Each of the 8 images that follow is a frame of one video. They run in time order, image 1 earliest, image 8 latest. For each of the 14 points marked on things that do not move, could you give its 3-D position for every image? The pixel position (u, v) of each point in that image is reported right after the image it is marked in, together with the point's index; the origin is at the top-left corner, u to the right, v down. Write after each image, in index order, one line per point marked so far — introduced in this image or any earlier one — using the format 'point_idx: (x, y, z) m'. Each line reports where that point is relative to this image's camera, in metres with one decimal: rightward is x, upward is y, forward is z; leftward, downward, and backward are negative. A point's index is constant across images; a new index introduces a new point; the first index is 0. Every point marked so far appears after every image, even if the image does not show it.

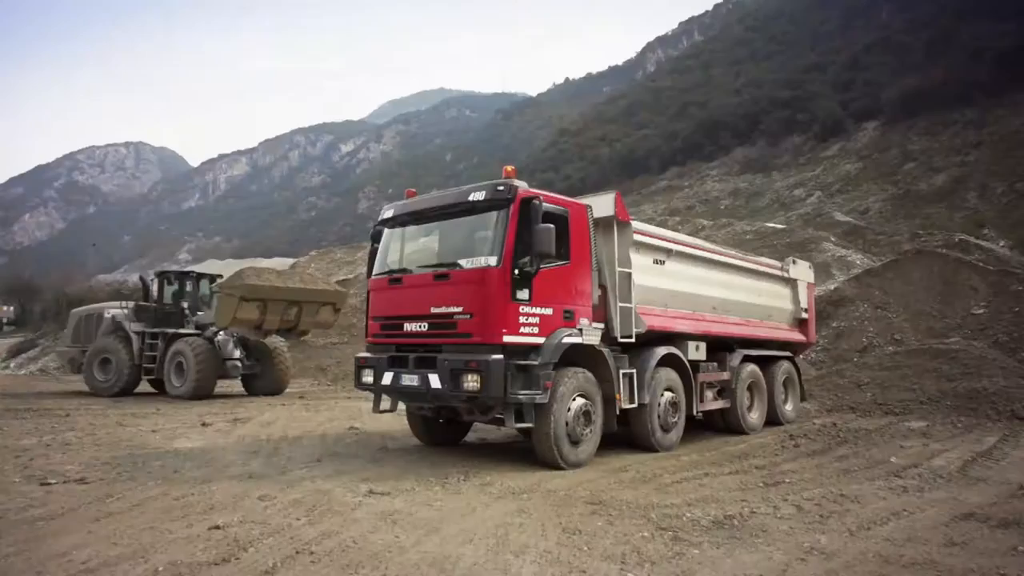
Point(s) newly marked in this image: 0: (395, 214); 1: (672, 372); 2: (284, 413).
0: (-1.0, +0.6, +5.7) m
1: (+1.5, -0.8, +6.3) m
2: (-2.8, -1.6, +8.9) m
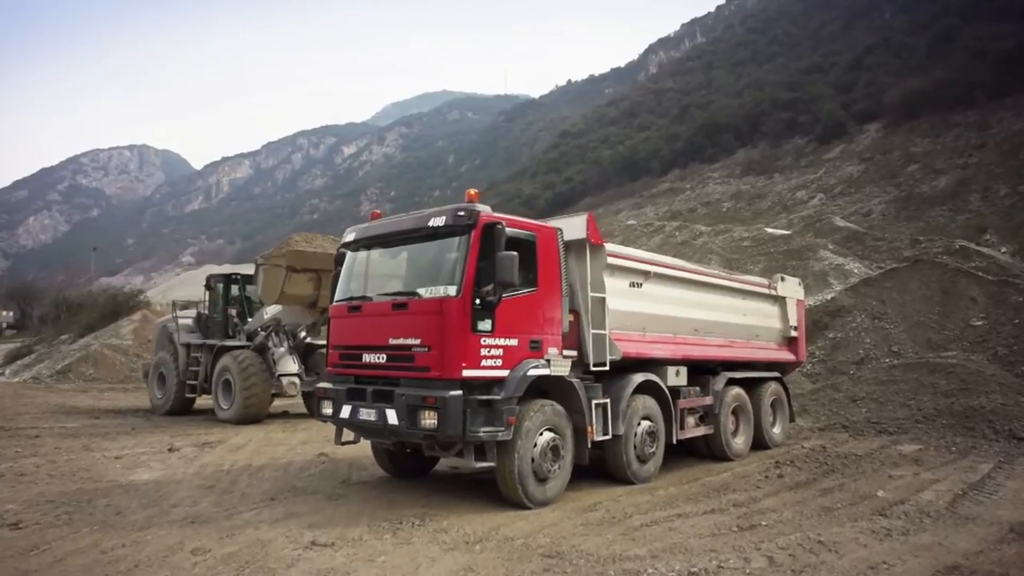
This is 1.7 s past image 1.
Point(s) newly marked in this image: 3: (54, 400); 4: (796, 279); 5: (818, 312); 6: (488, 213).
0: (-1.2, +0.4, +5.4) m
1: (+1.2, -1.0, +6.0) m
2: (-3.0, -1.8, +8.6) m
3: (-11.7, -2.8, +17.8) m
4: (+3.4, +0.1, +8.4) m
5: (+6.8, -0.5, +15.7) m
6: (-0.2, +0.5, +4.9) m
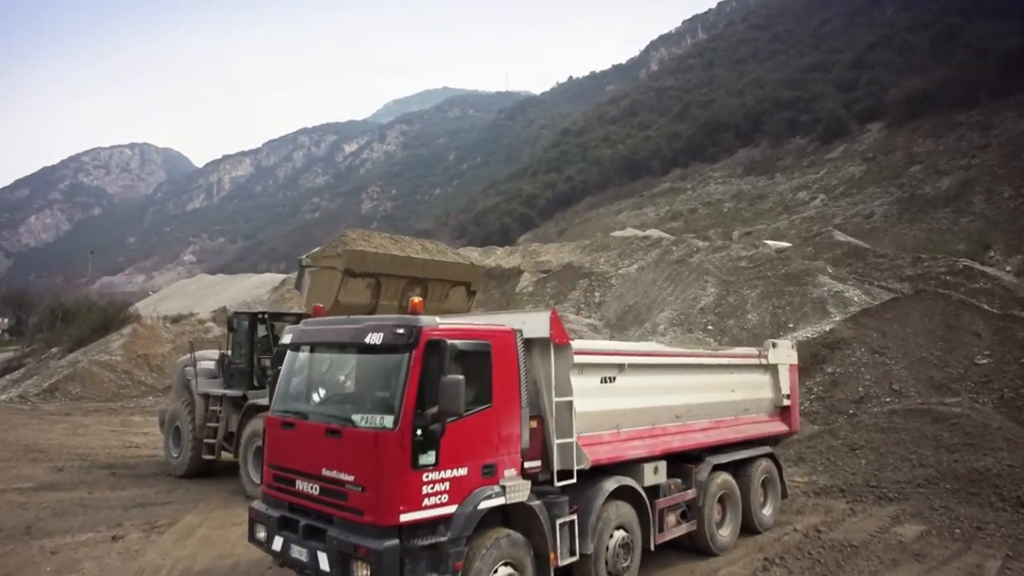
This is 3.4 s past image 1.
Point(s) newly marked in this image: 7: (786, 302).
0: (-1.5, -0.4, +4.9) m
1: (+0.9, -1.7, +5.5) m
2: (-3.3, -2.6, +8.1) m
3: (-11.9, -3.6, +17.3) m
4: (+3.1, -0.6, +7.9) m
5: (+6.5, -1.2, +15.1) m
6: (-0.5, -0.2, +4.3) m
7: (+6.9, -0.4, +17.6) m
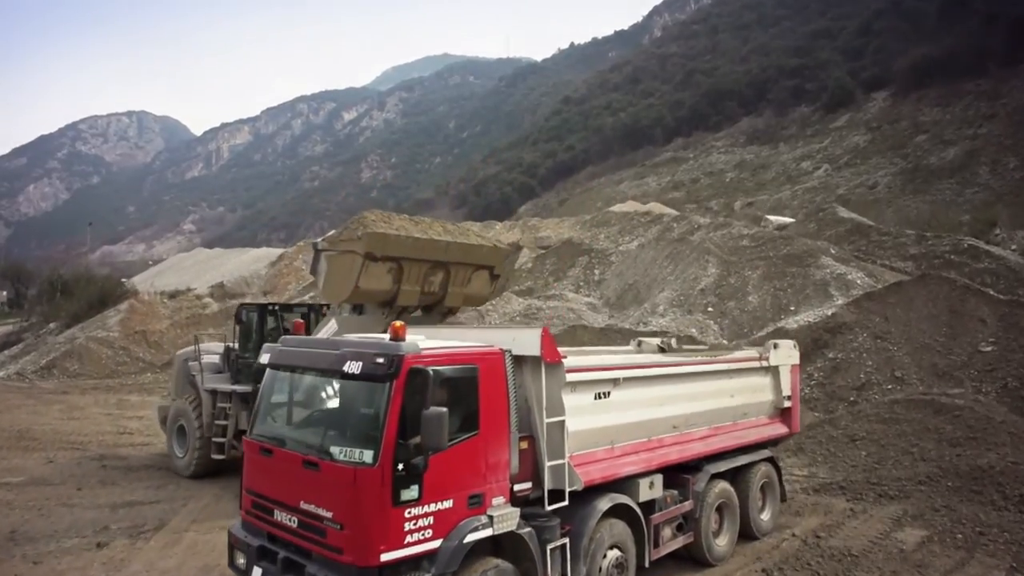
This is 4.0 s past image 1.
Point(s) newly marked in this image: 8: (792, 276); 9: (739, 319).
0: (-1.6, -0.5, +4.7) m
1: (+0.8, -1.8, +5.3) m
2: (-3.4, -2.5, +8.0) m
3: (-12.0, -3.1, +17.2) m
4: (+3.0, -0.6, +7.6) m
5: (+6.5, -0.9, +14.9) m
6: (-0.6, -0.4, +4.1) m
7: (+6.8, +0.1, +17.4) m
8: (+7.0, +0.3, +17.6) m
9: (+5.5, -0.8, +17.1) m
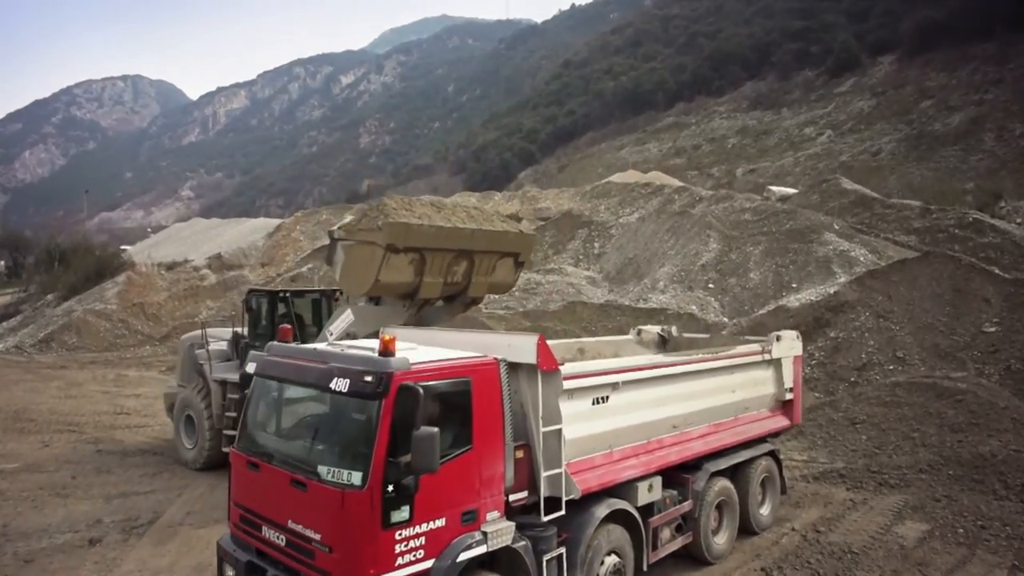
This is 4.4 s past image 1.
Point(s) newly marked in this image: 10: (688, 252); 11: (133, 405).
0: (-1.6, -0.5, +4.5) m
1: (+0.8, -1.8, +5.2) m
2: (-3.4, -2.4, +7.9) m
3: (-12.0, -2.6, +17.2) m
4: (+3.0, -0.5, +7.5) m
5: (+6.4, -0.4, +14.7) m
6: (-0.6, -0.4, +3.9) m
7: (+6.8, +0.7, +17.1) m
8: (+7.0, +0.9, +17.4) m
9: (+5.5, -0.2, +16.9) m
10: (+5.0, +1.0, +19.8) m
11: (-8.0, -2.5, +14.7) m
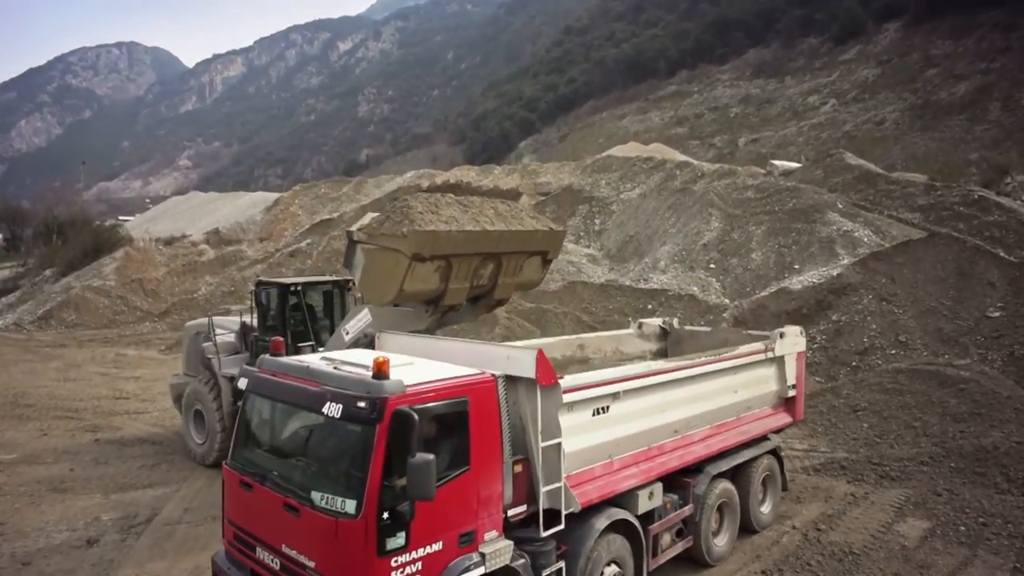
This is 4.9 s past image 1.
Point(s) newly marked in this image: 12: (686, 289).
0: (-1.6, -0.6, +4.4) m
1: (+0.8, -1.9, +5.2) m
2: (-3.4, -2.3, +7.9) m
3: (-12.0, -2.1, +17.1) m
4: (+3.0, -0.4, +7.3) m
5: (+6.4, 0.0, +14.6) m
6: (-0.6, -0.6, +3.8) m
7: (+6.8, +1.1, +17.0) m
8: (+7.0, +1.4, +17.2) m
9: (+5.5, +0.2, +16.8) m
10: (+5.0, +1.6, +19.6) m
11: (-8.0, -2.1, +14.7) m
12: (+4.1, 0.0, +16.6) m
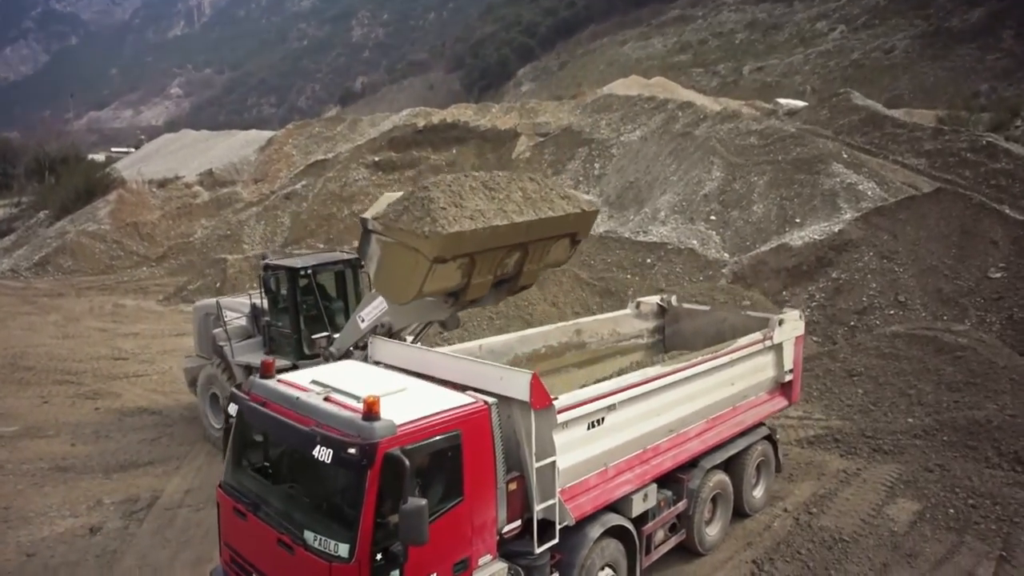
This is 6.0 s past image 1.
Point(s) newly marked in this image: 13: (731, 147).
0: (-1.7, -0.8, +4.3) m
1: (+0.8, -1.9, +5.2) m
2: (-3.5, -2.2, +8.0) m
3: (-12.1, -1.0, +17.2) m
4: (+2.9, -0.3, +7.3) m
5: (+6.4, +0.8, +14.4) m
6: (-0.6, -0.8, +3.7) m
7: (+6.7, +2.3, +16.7) m
8: (+6.9, +2.5, +16.9) m
9: (+5.4, +1.4, +16.6) m
10: (+4.9, +3.0, +19.2) m
11: (-8.0, -1.3, +14.7) m
12: (+4.1, +1.1, +16.4) m
13: (+6.1, +4.0, +19.7) m
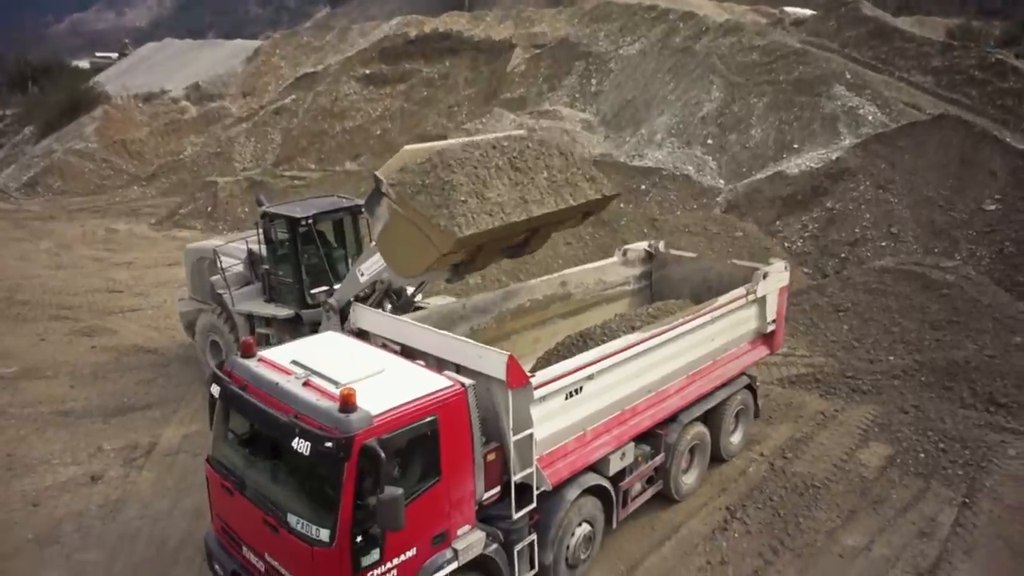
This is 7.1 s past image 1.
0: (-1.8, -0.7, +4.4) m
1: (+0.6, -1.7, +5.5) m
2: (-3.6, -1.6, +8.2) m
3: (-12.2, +0.7, +17.2) m
4: (+2.8, +0.2, +7.3) m
5: (+6.2, +2.3, +14.2) m
6: (-0.8, -0.7, +3.8) m
7: (+6.6, +4.0, +16.3) m
8: (+6.7, +4.3, +16.4) m
9: (+5.2, +3.1, +16.3) m
10: (+4.7, +5.0, +18.7) m
11: (-8.2, +0.2, +14.8) m
12: (+3.9, +2.7, +16.2) m
13: (+6.0, +6.1, +19.1) m
